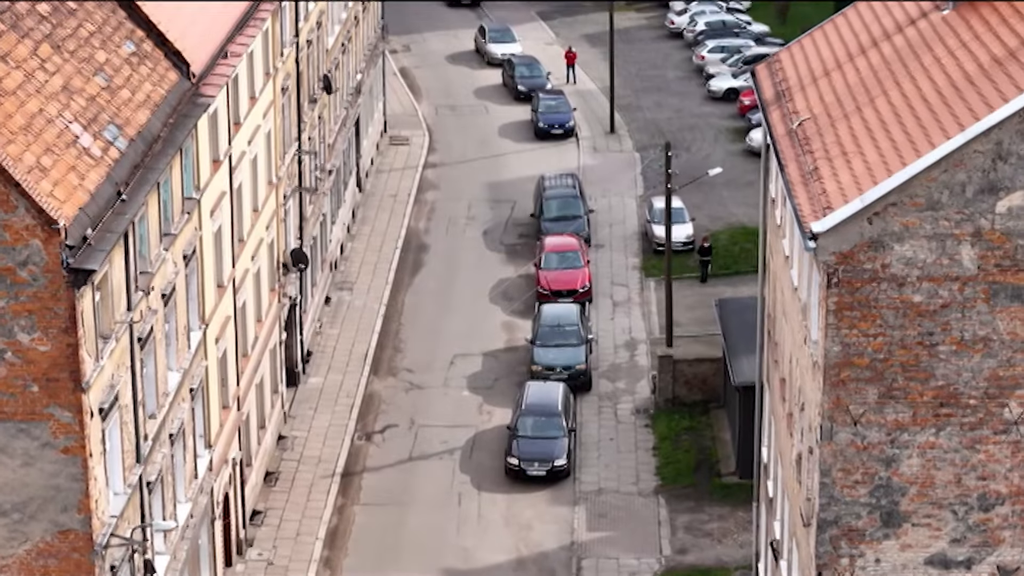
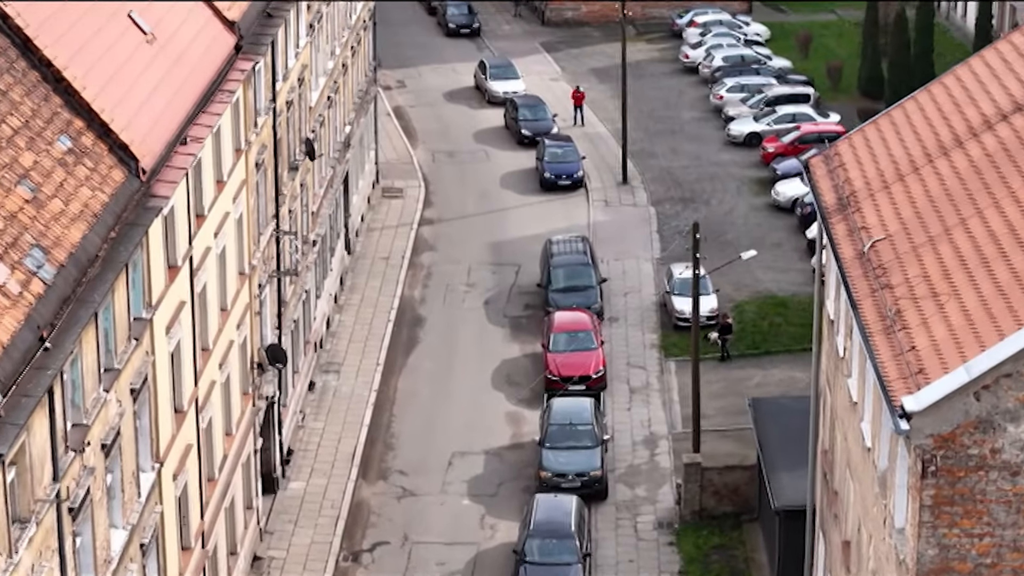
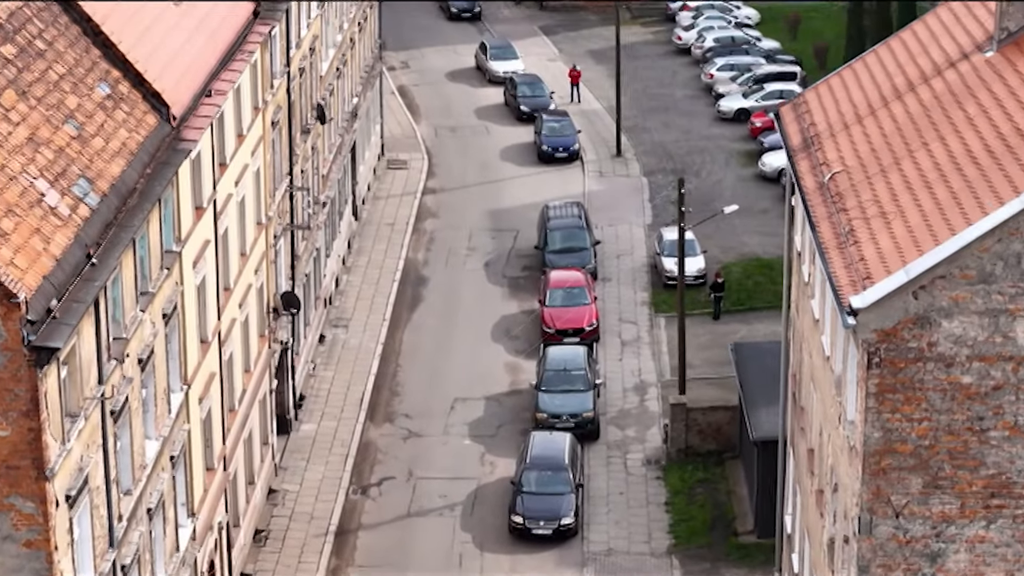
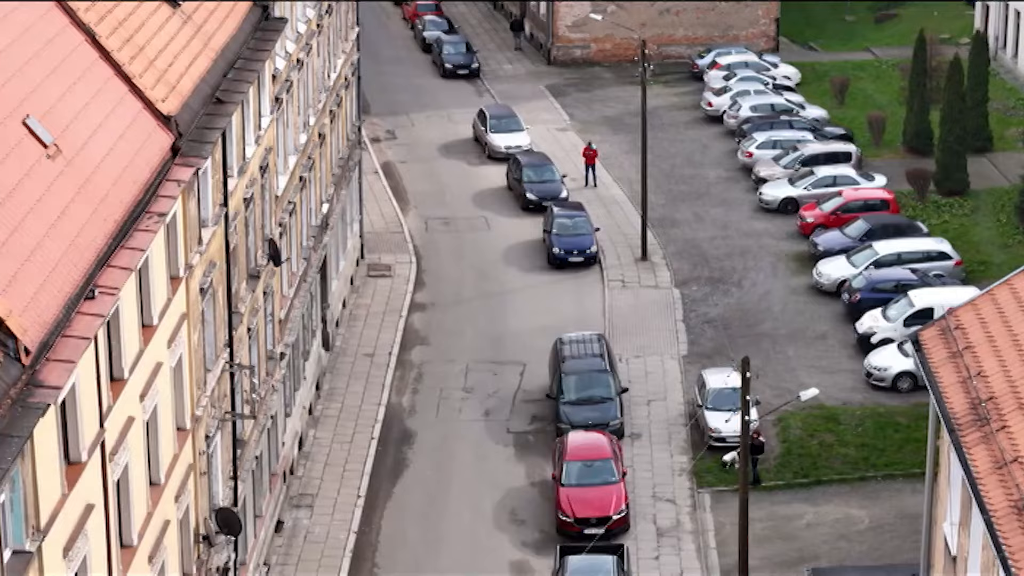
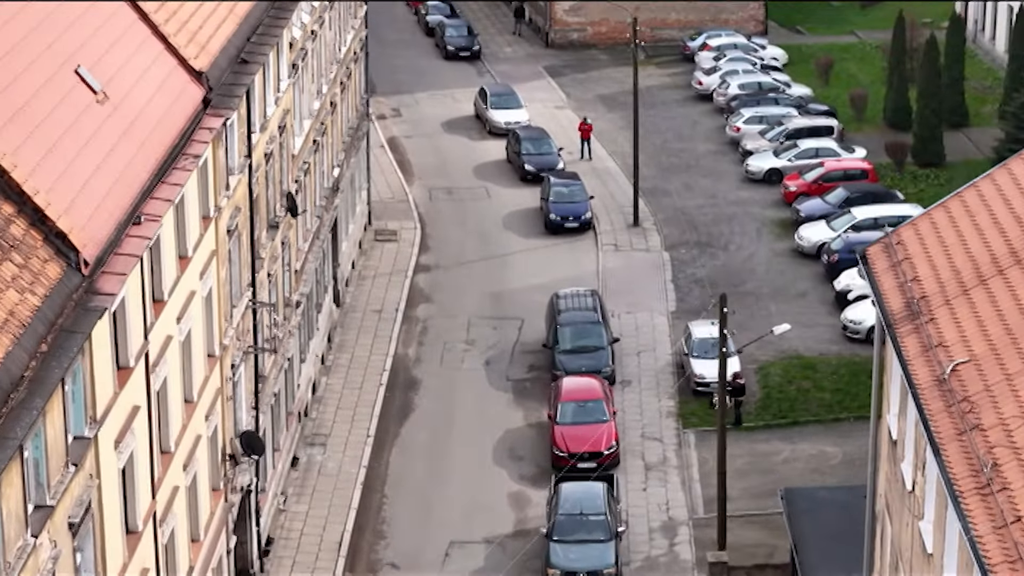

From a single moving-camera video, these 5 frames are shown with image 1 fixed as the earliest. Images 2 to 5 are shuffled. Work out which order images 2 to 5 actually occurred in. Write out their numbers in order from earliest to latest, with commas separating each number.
3, 2, 5, 4
